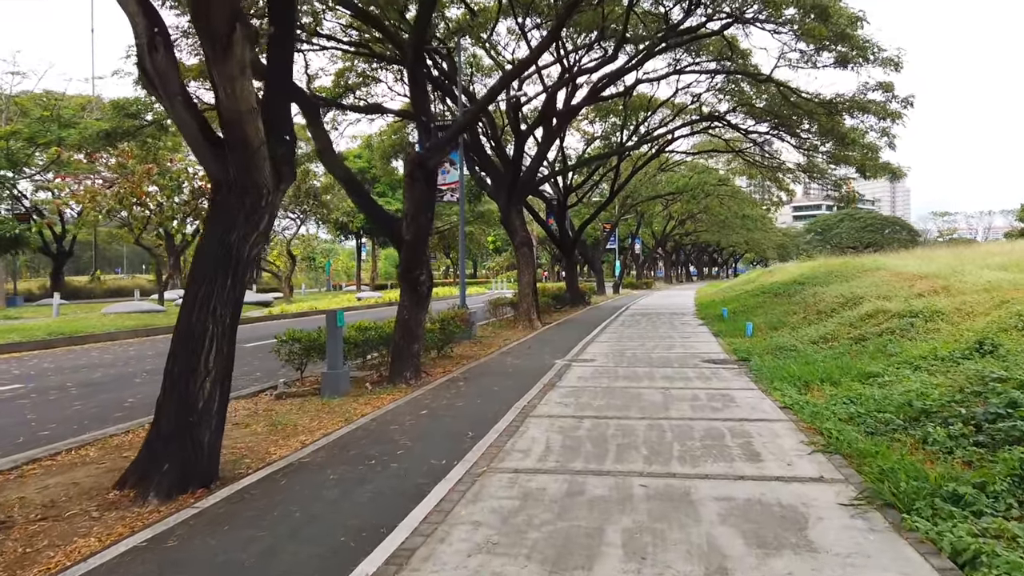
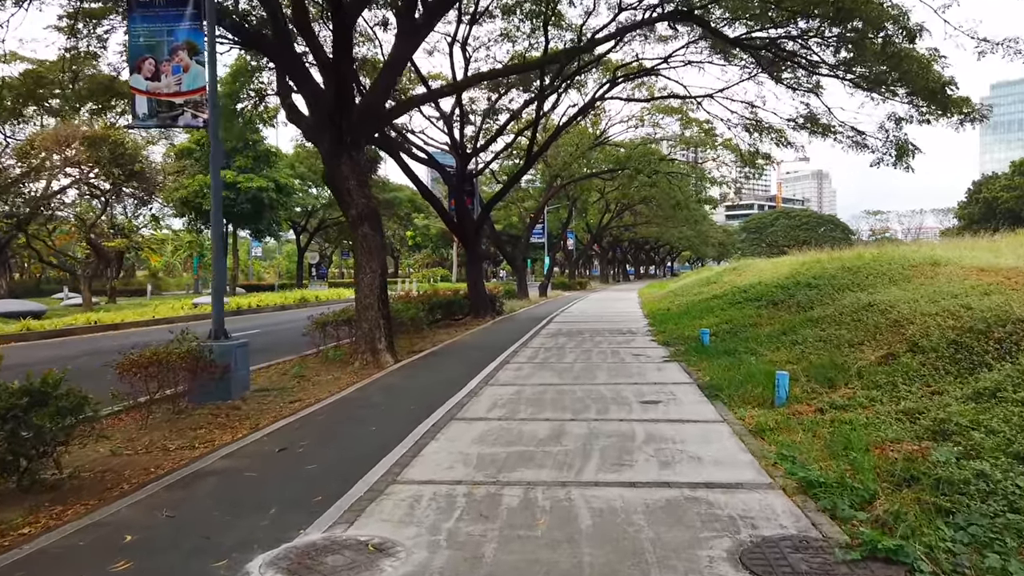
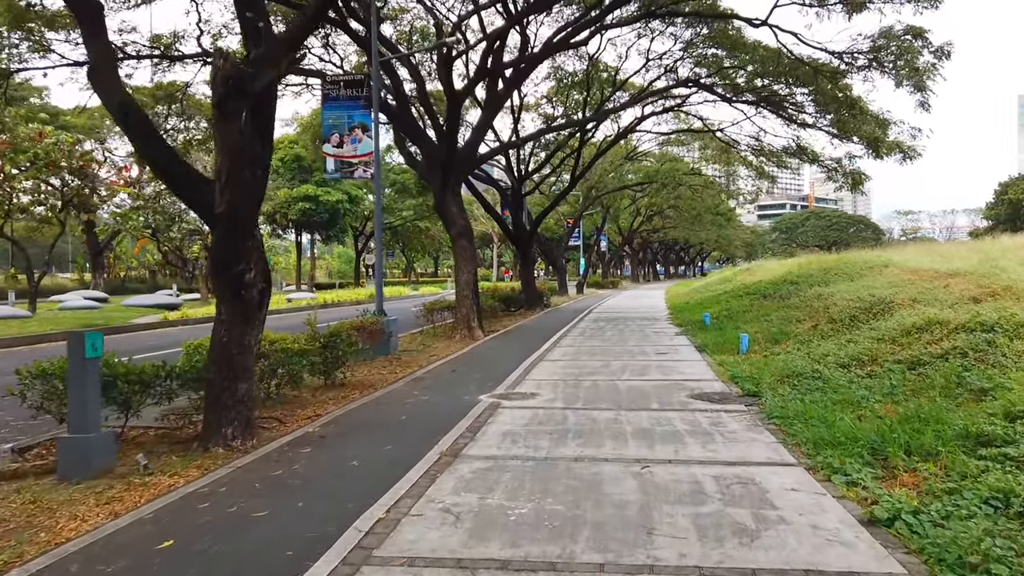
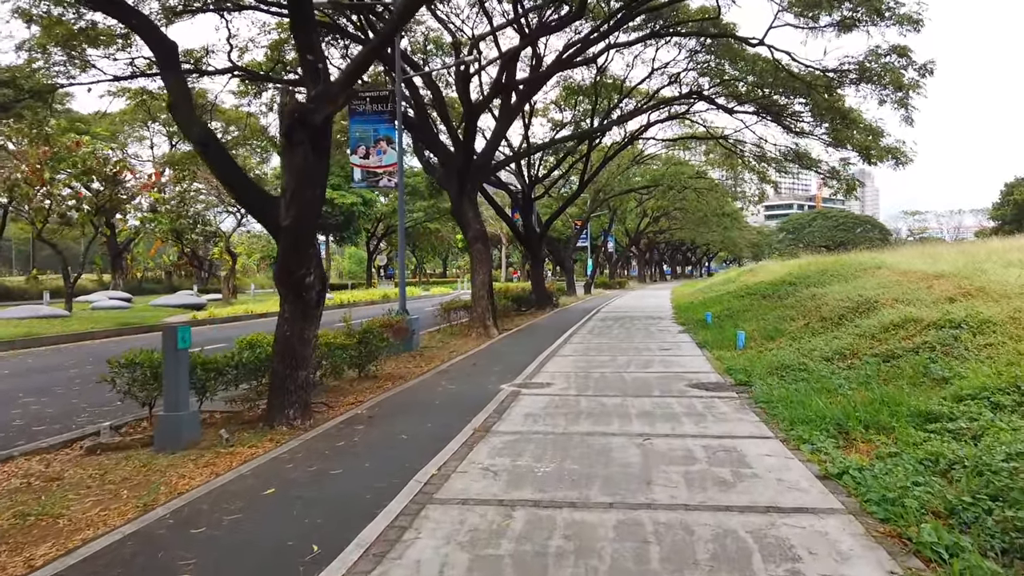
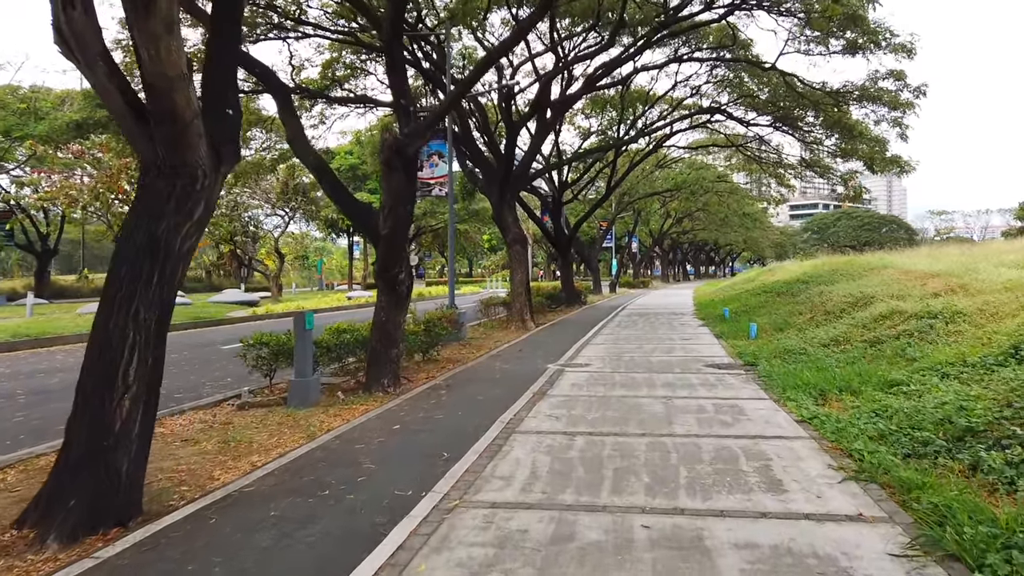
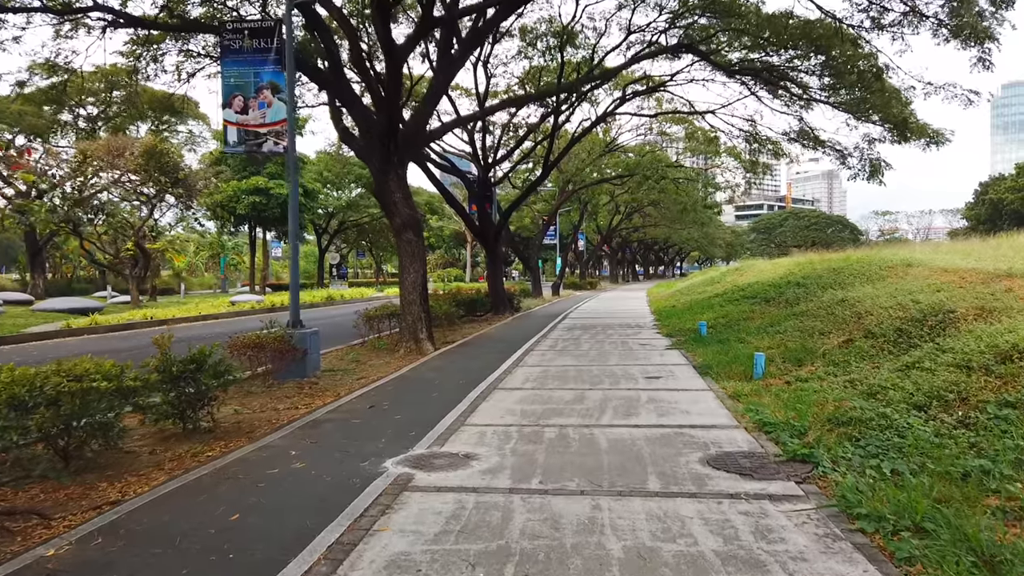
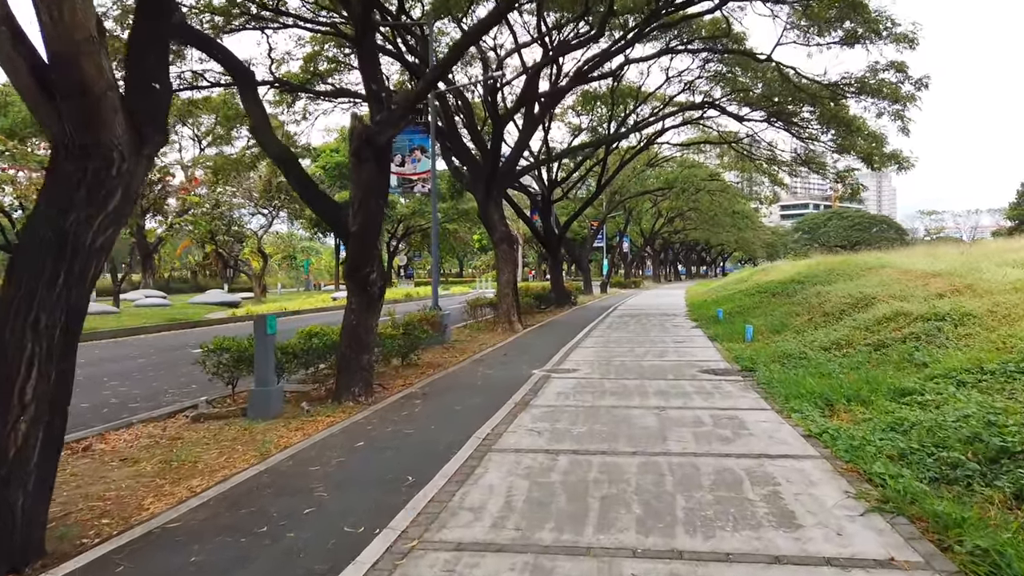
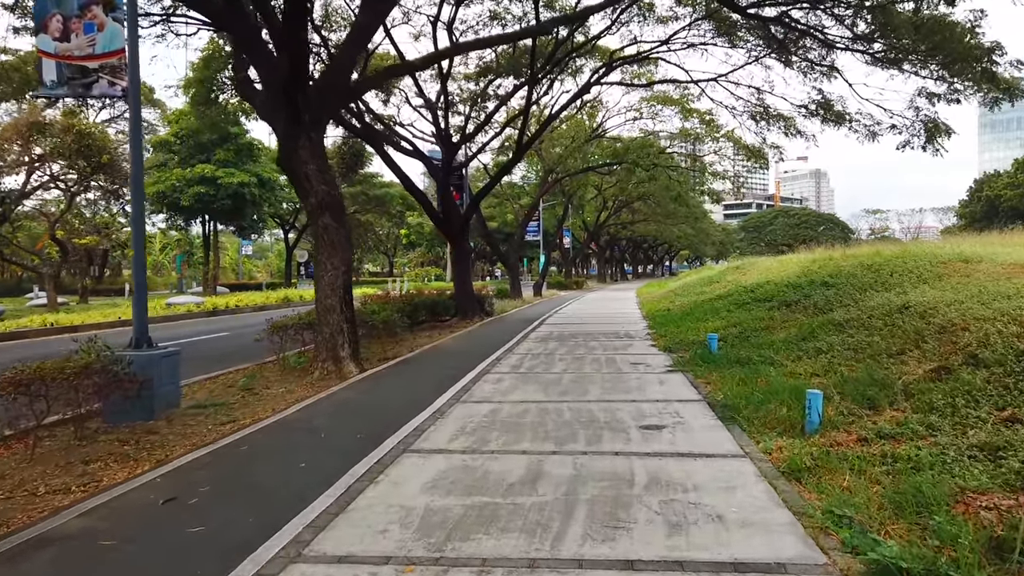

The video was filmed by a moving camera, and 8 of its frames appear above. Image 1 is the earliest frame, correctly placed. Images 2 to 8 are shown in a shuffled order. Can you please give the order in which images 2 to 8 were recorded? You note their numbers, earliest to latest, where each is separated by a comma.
5, 7, 4, 3, 6, 2, 8
